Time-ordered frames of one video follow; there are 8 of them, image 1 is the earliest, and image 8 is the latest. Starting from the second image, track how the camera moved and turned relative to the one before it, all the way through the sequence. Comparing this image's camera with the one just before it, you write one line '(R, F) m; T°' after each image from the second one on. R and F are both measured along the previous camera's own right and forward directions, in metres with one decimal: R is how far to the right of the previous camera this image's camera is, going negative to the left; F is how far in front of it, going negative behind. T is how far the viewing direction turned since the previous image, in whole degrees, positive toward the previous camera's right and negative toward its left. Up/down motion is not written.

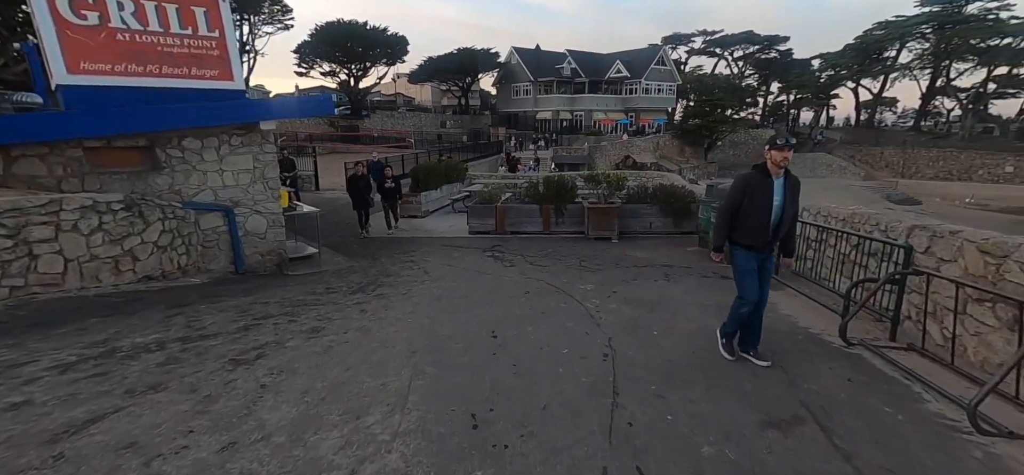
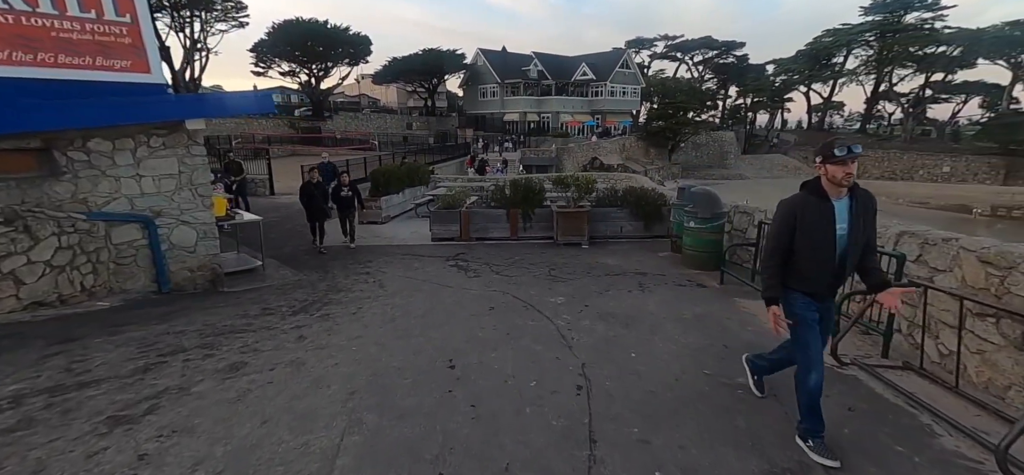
(+0.1, +0.5) m; +4°
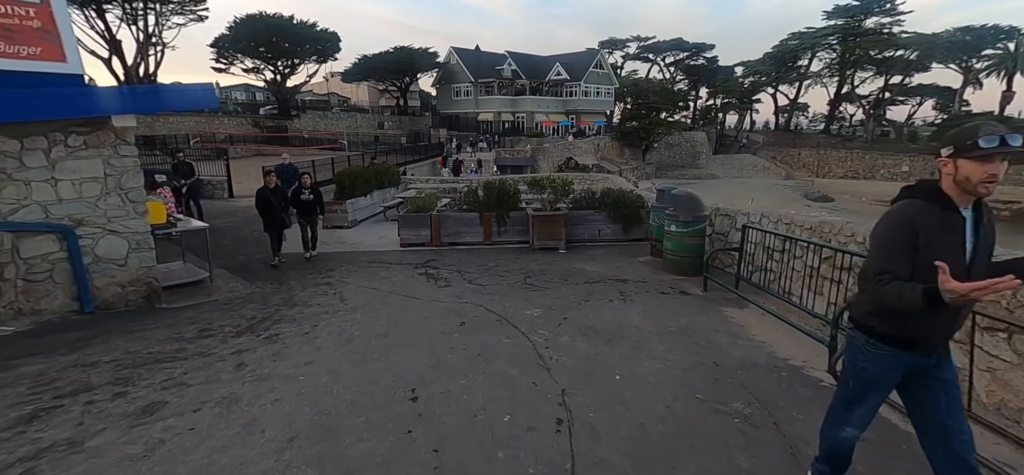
(0.0, +0.4) m; +3°
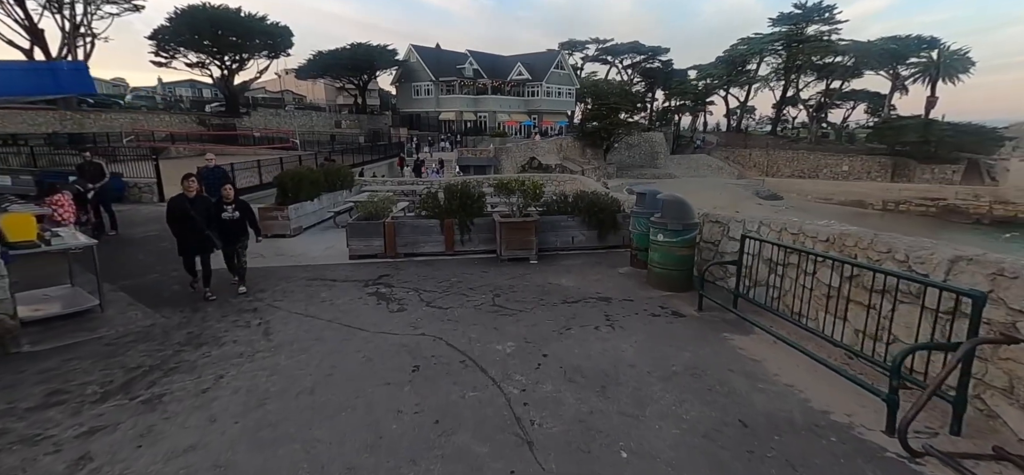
(0.0, +0.9) m; +5°
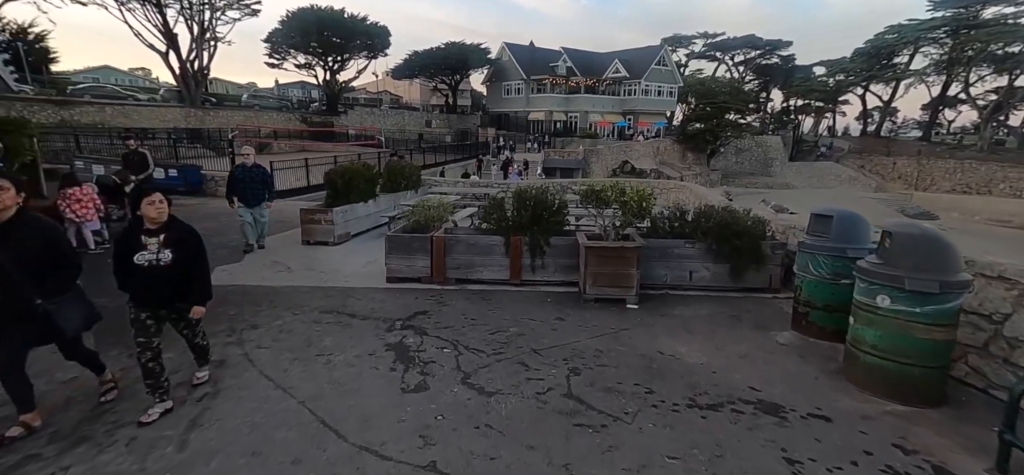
(-0.1, +2.1) m; -11°
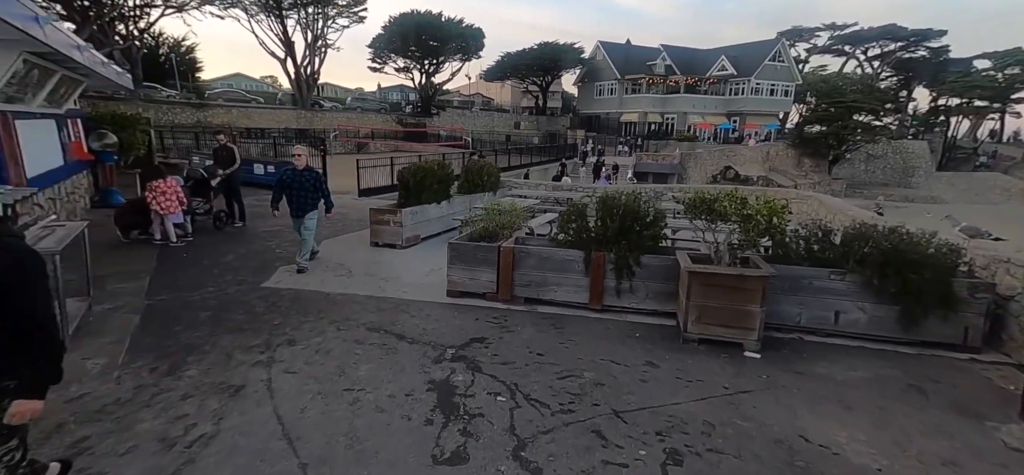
(0.0, +1.0) m; -11°
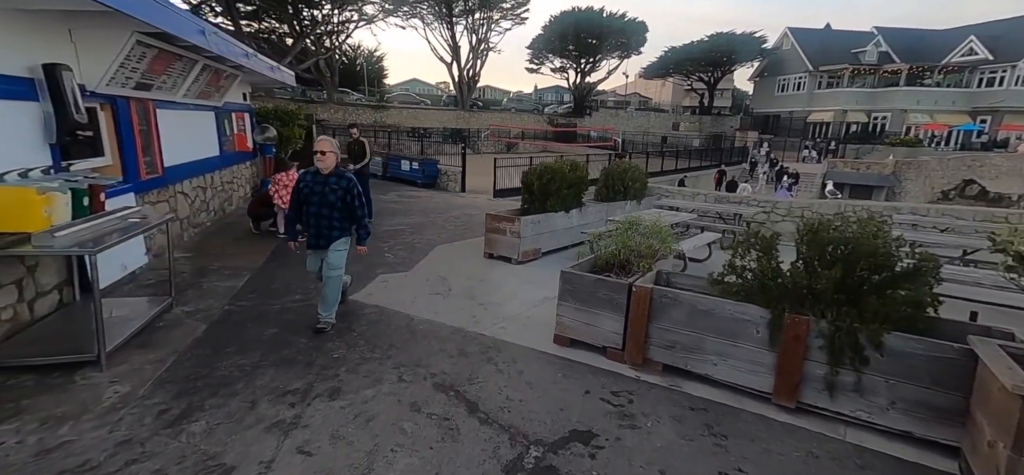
(0.0, +1.5) m; -18°
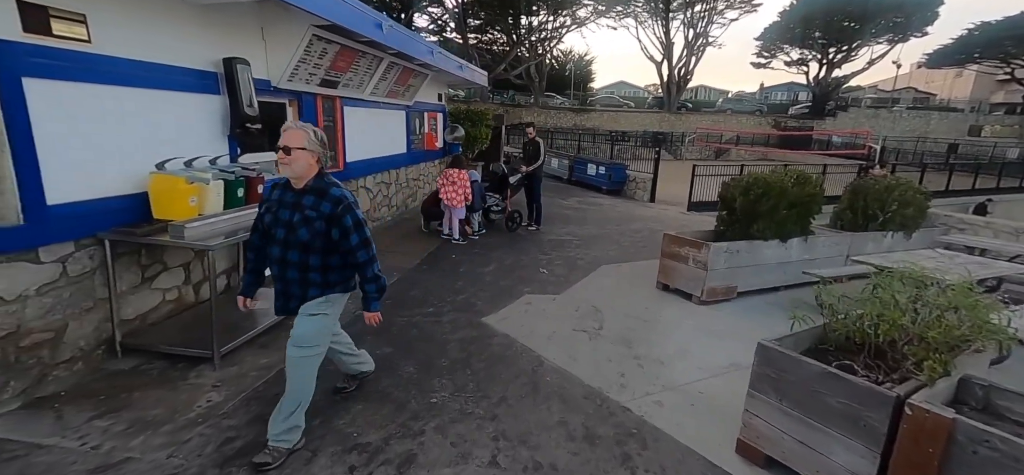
(+0.1, +1.1) m; -24°
